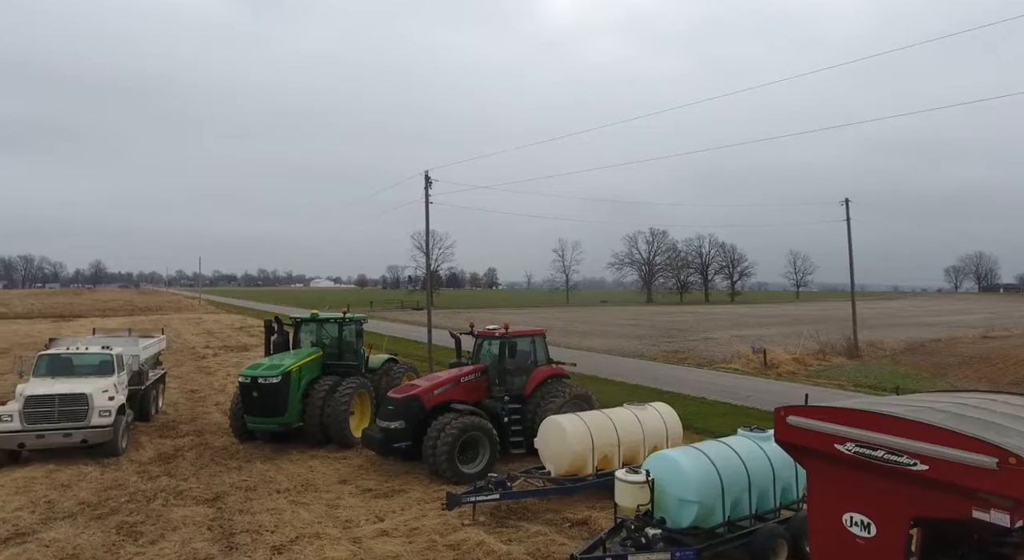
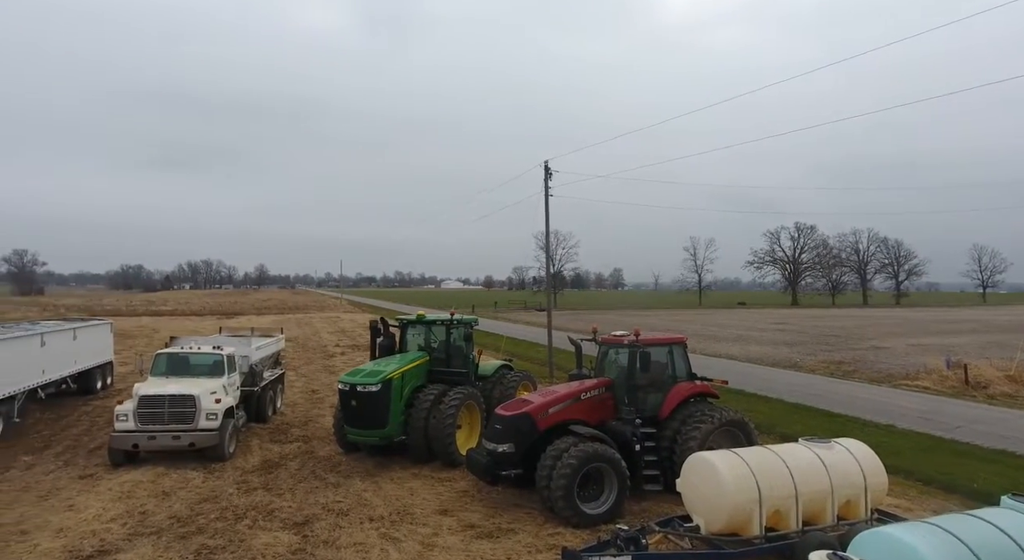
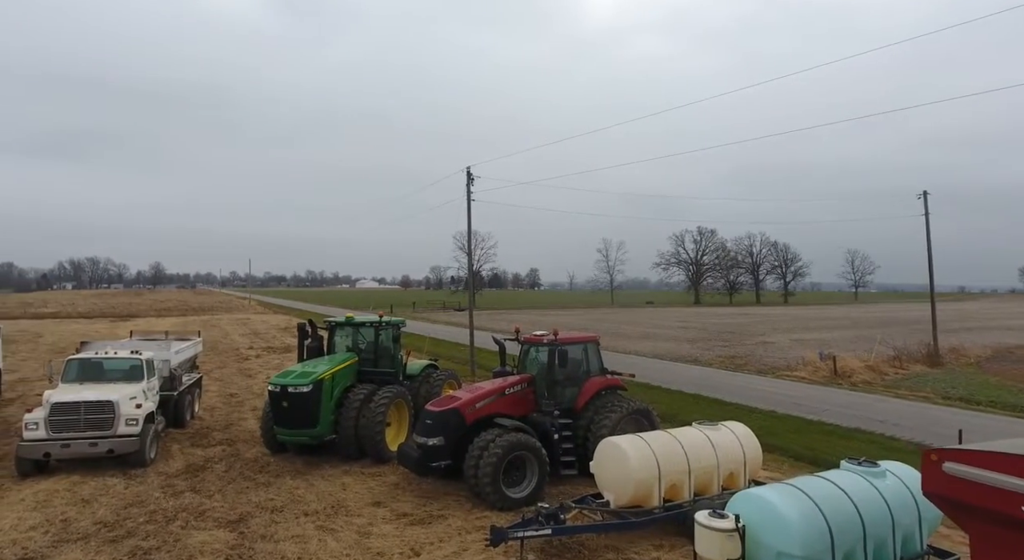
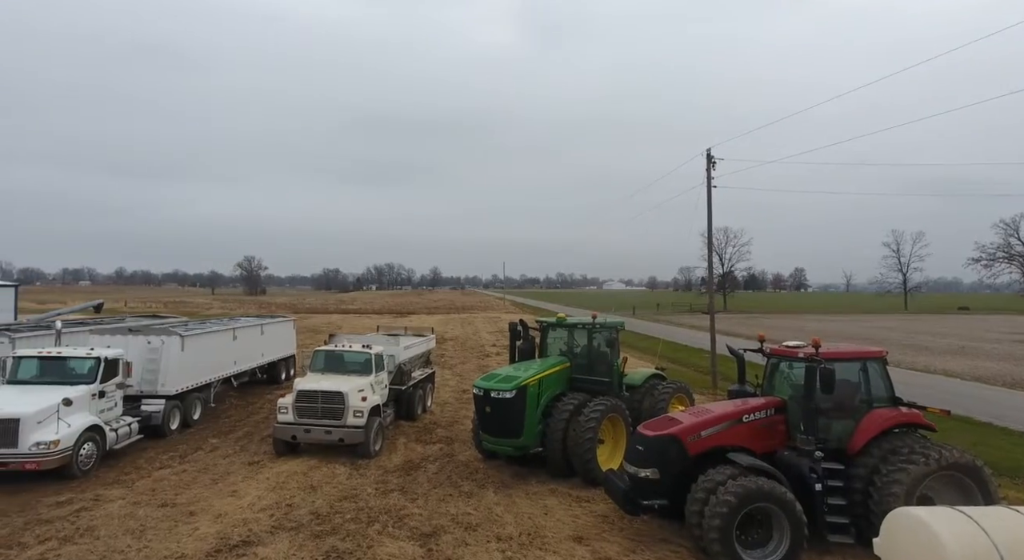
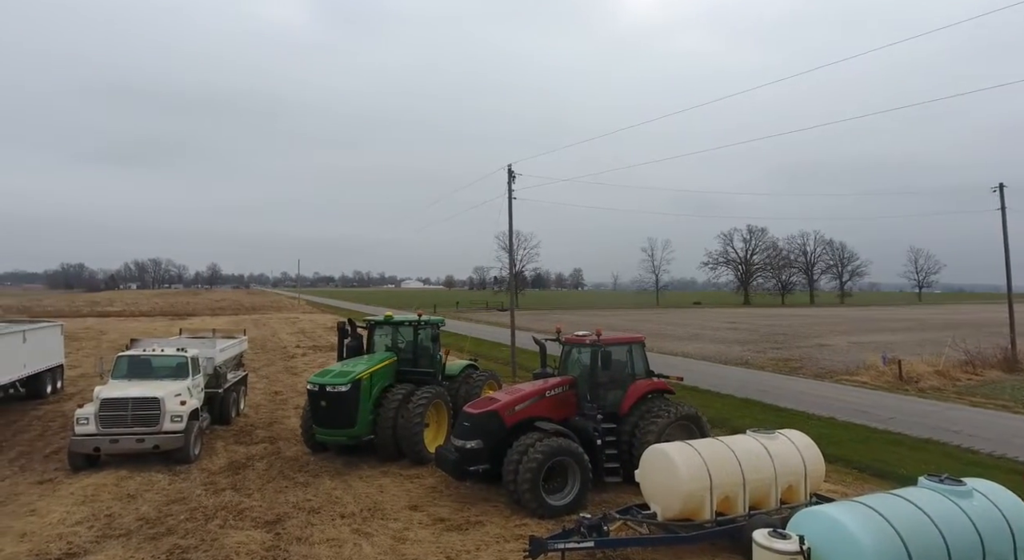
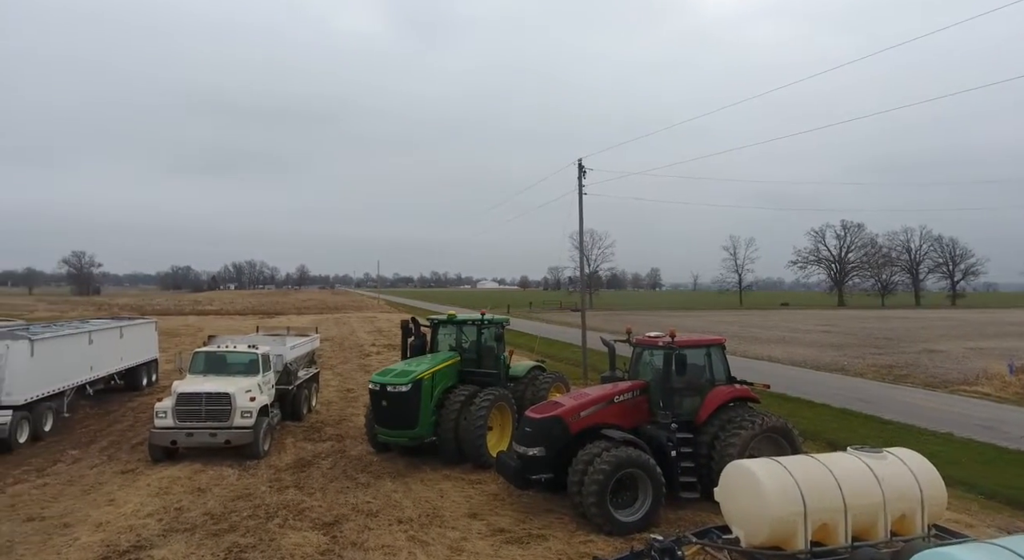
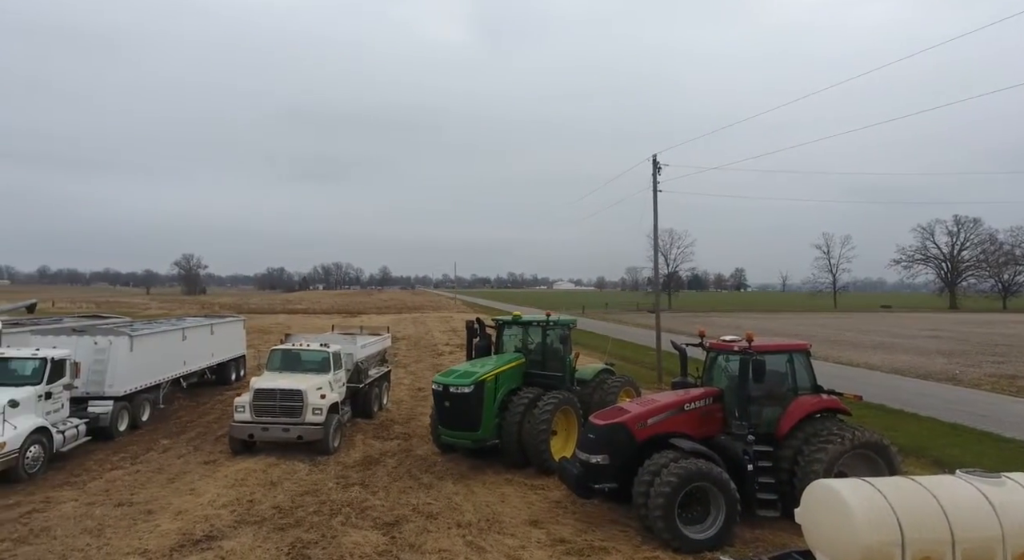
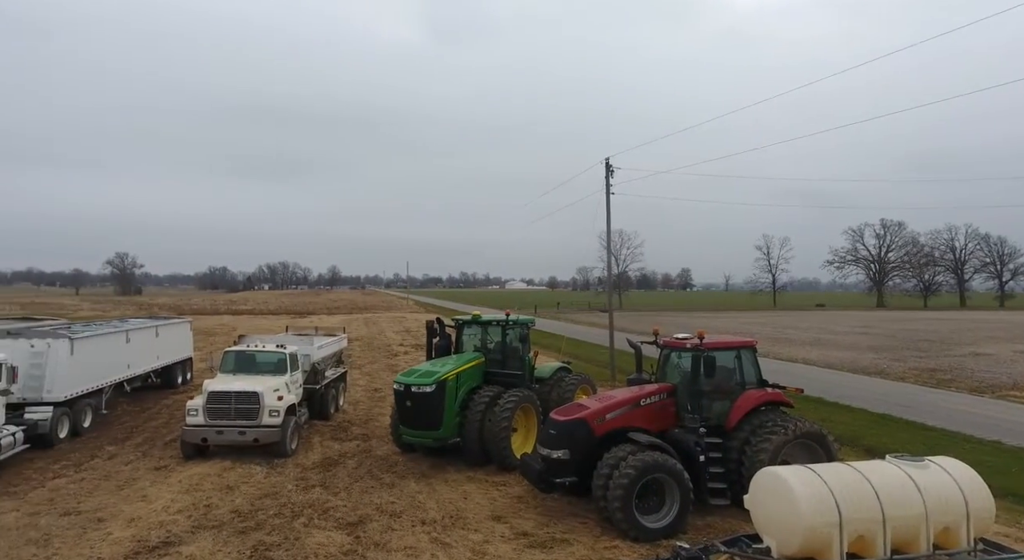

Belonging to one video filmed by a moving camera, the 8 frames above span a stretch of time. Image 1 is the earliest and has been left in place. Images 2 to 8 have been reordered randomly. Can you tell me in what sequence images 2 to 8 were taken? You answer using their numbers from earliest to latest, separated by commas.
3, 5, 2, 6, 8, 7, 4
